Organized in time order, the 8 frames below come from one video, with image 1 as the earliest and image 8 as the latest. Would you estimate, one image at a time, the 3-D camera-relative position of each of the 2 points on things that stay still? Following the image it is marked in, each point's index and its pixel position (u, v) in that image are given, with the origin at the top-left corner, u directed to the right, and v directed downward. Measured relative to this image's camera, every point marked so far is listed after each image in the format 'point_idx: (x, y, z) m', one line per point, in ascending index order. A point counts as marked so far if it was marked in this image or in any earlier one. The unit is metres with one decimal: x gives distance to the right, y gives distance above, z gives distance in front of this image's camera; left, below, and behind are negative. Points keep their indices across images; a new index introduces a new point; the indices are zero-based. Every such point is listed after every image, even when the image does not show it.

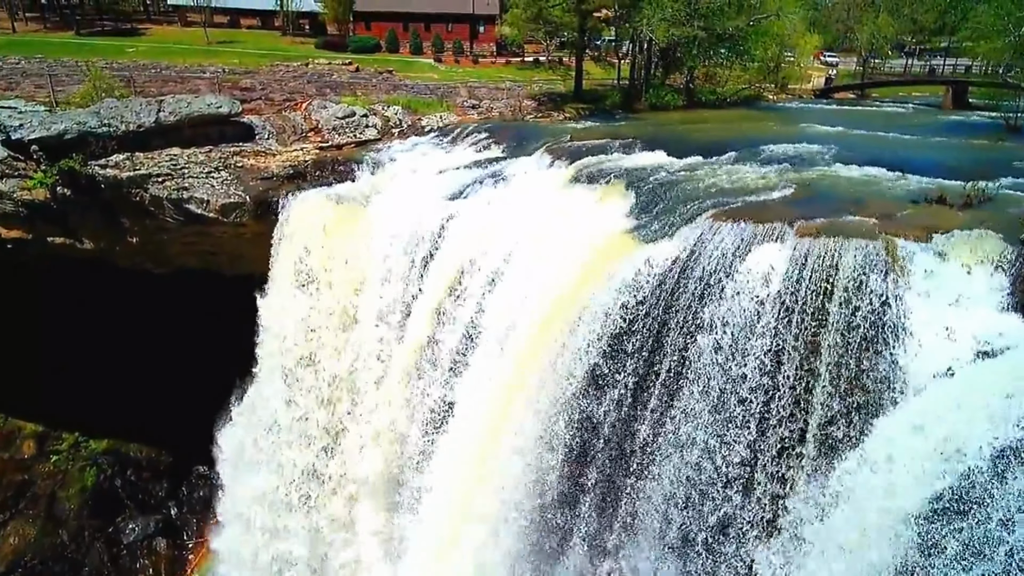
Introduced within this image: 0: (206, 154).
0: (-7.4, +3.2, +18.4) m
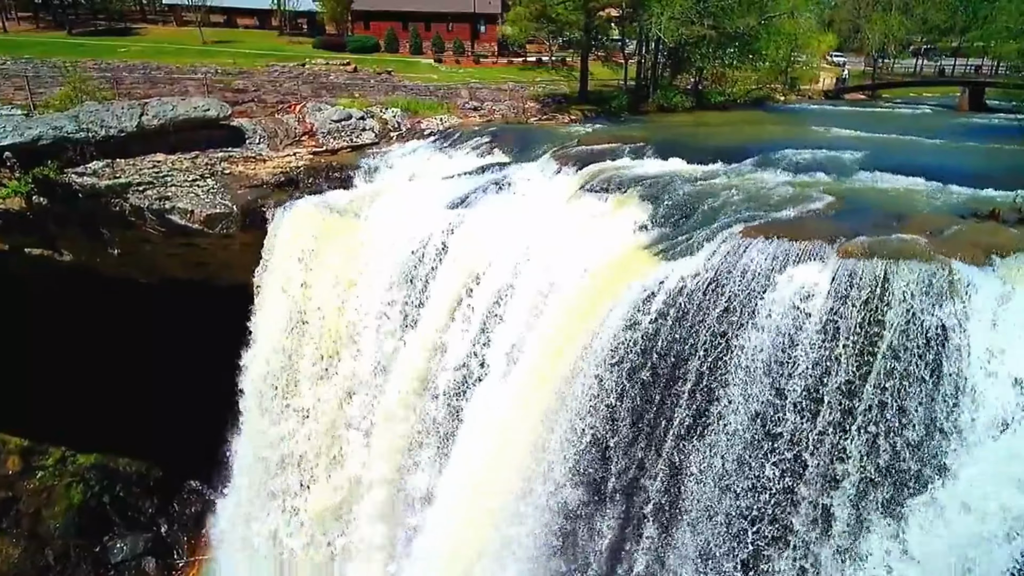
0: (-7.3, +2.9, +17.4) m
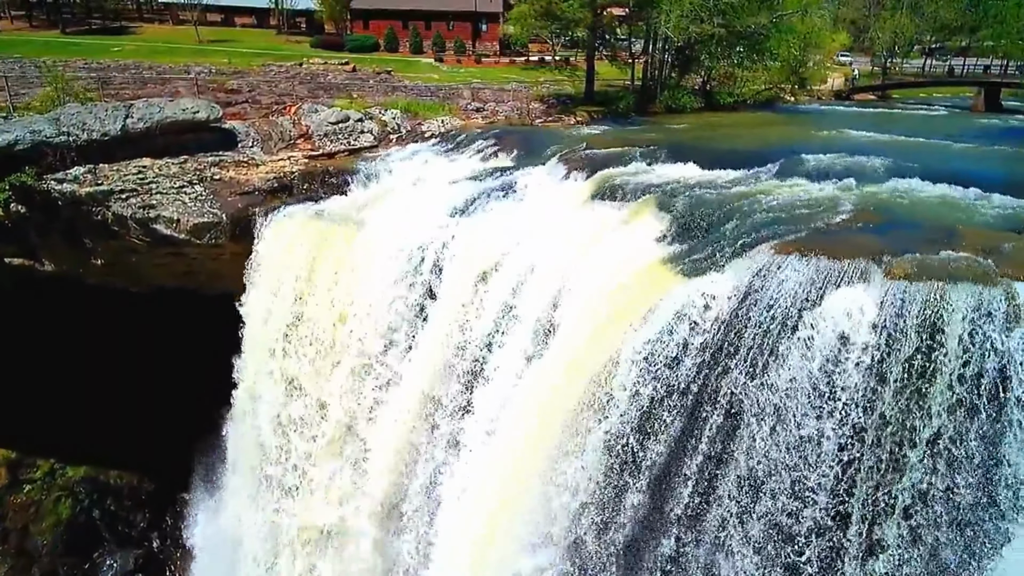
0: (-7.1, +2.6, +16.6) m
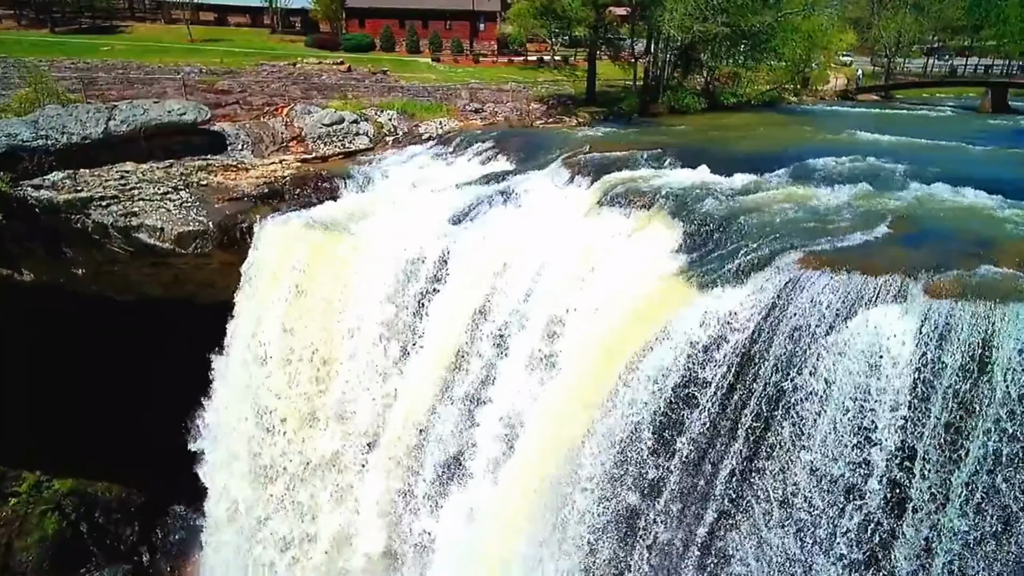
0: (-7.1, +2.4, +15.8) m
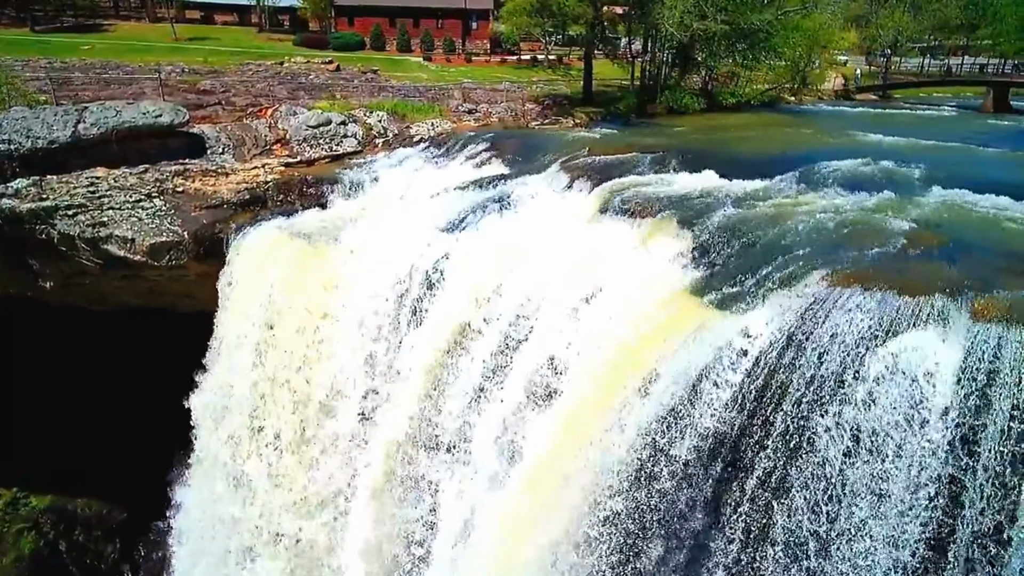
0: (-7.2, +2.2, +14.9) m
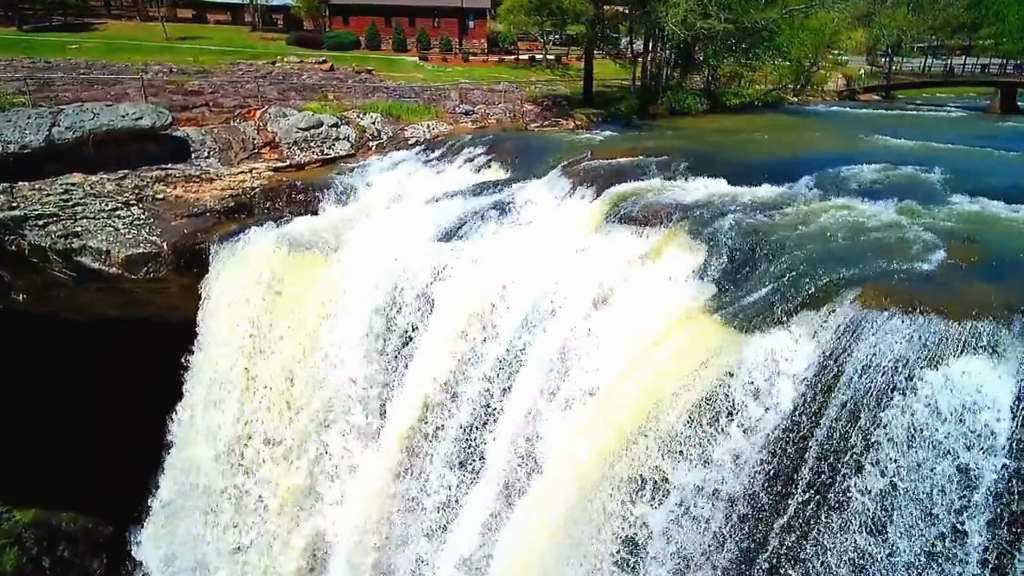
0: (-7.2, +2.0, +14.2) m
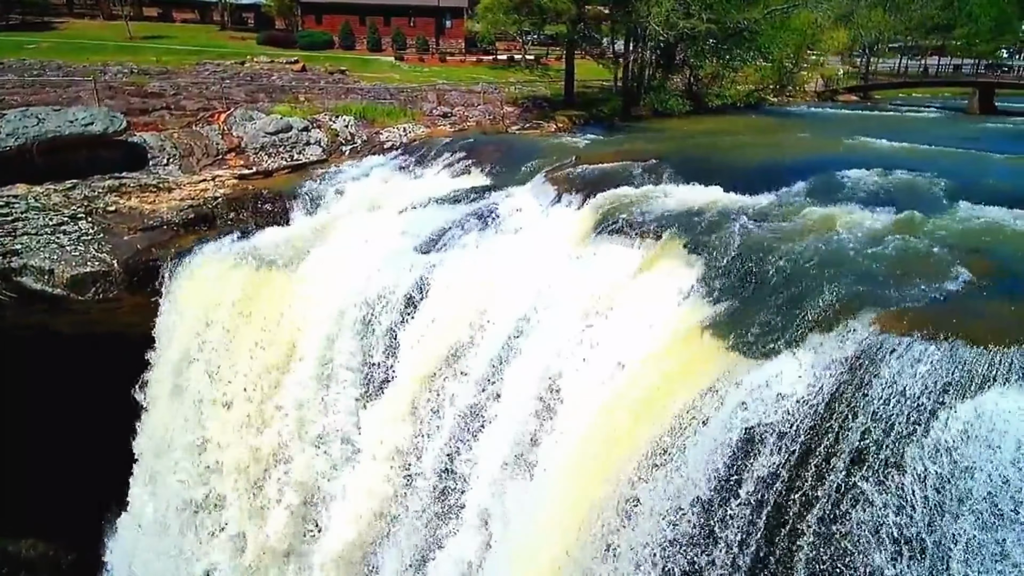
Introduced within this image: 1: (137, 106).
0: (-7.5, +1.7, +13.1) m
1: (-8.6, +4.2, +17.9) m
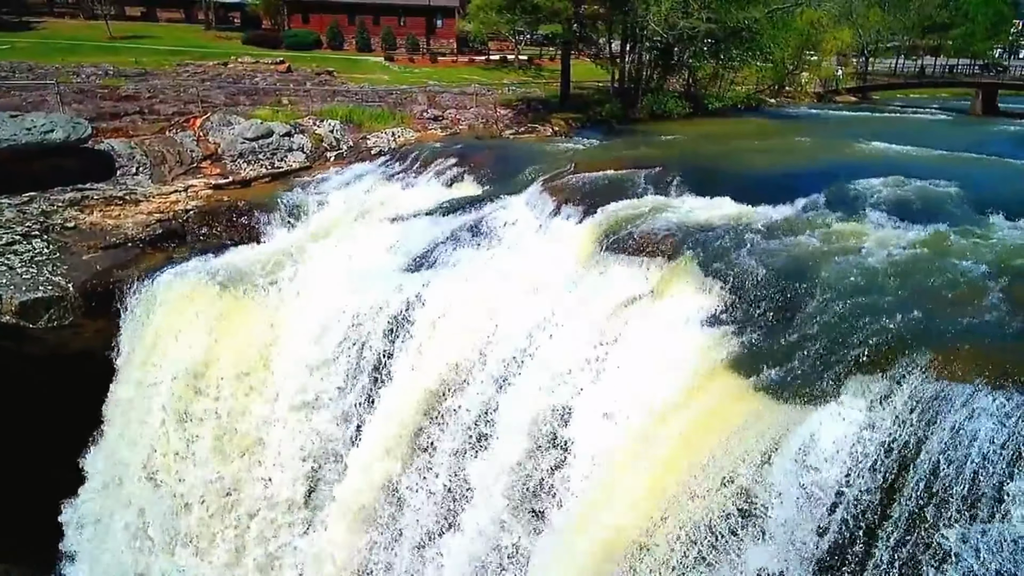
0: (-7.6, +1.4, +12.1) m
1: (-8.8, +3.9, +16.9) m
